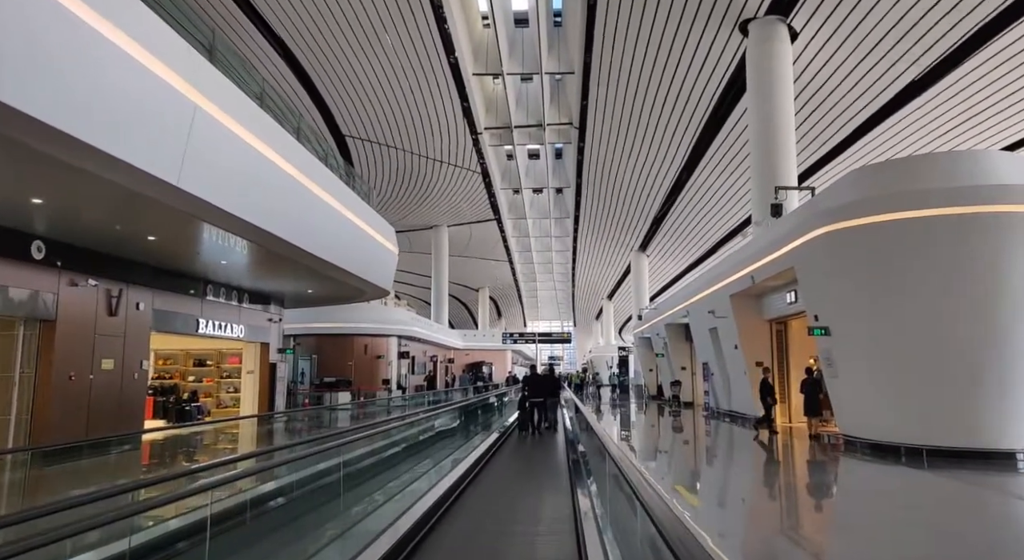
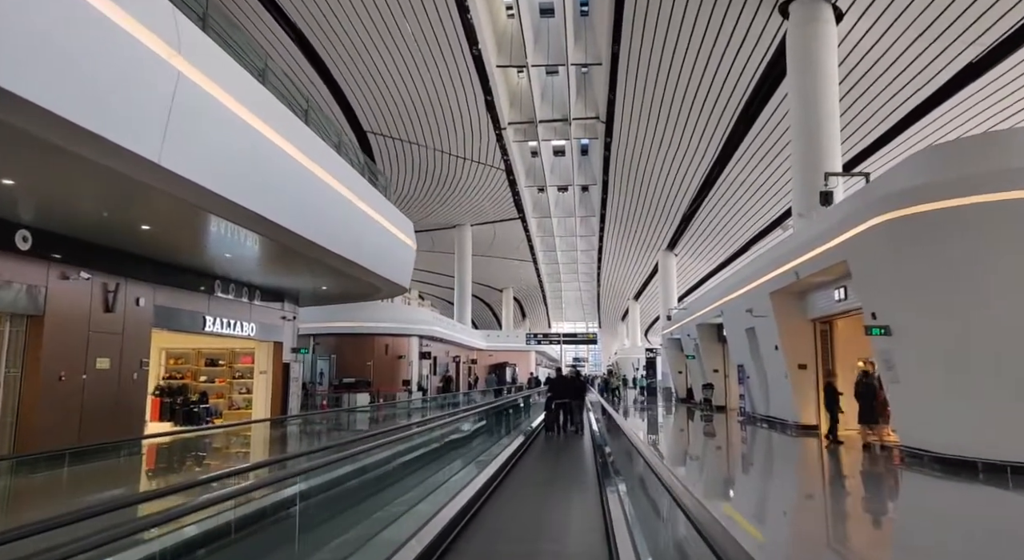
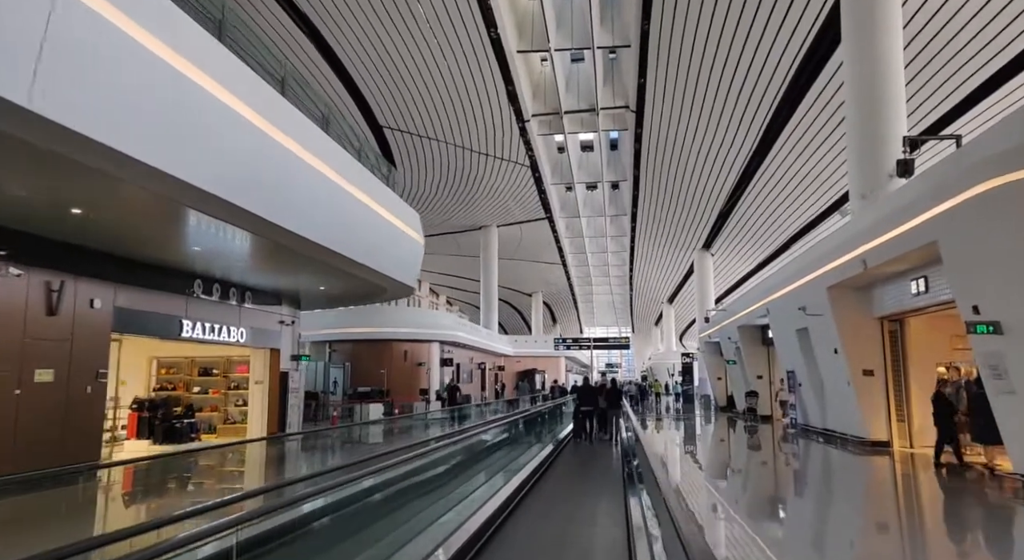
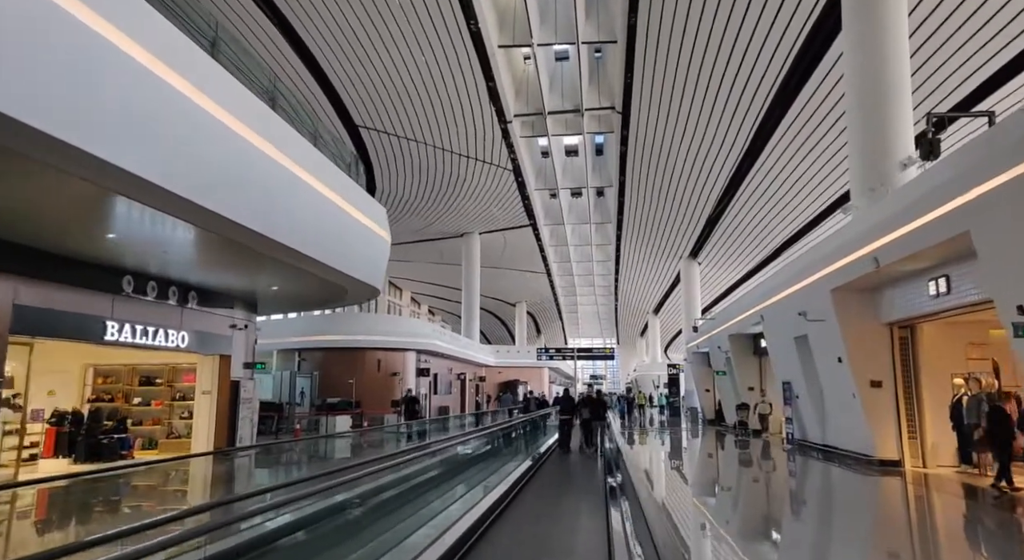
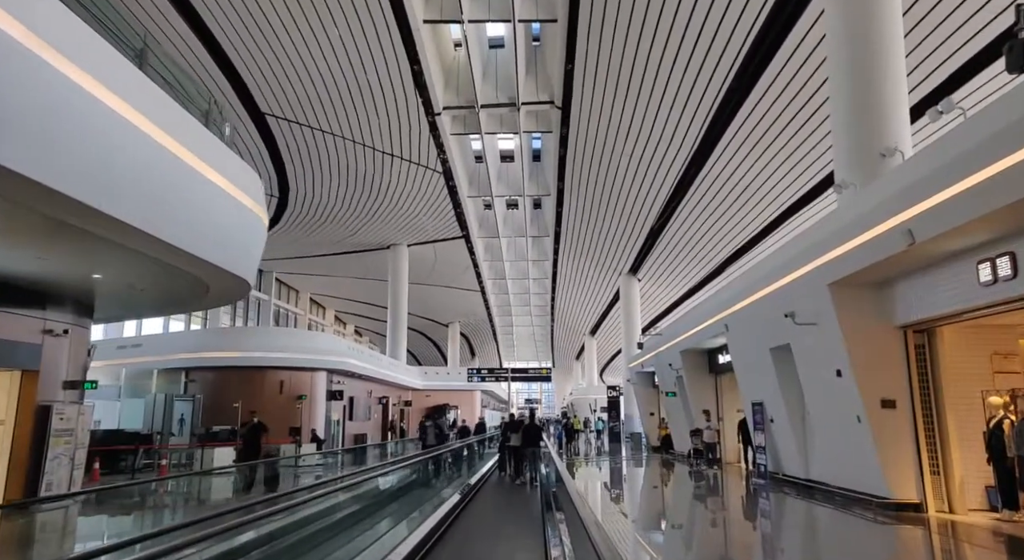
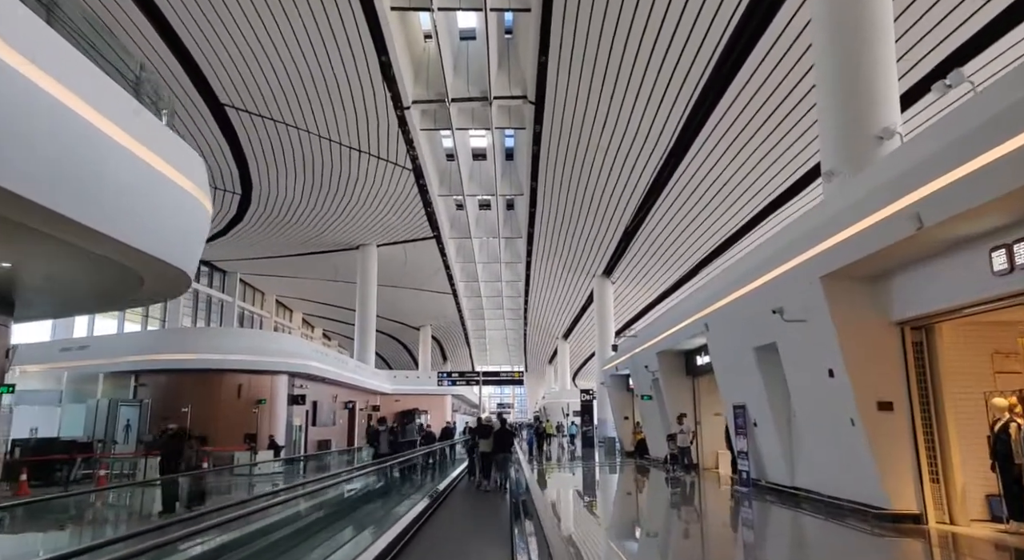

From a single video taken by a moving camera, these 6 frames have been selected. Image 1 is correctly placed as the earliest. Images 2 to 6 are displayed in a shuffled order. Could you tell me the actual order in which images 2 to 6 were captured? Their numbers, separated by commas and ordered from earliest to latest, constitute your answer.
2, 3, 4, 5, 6
